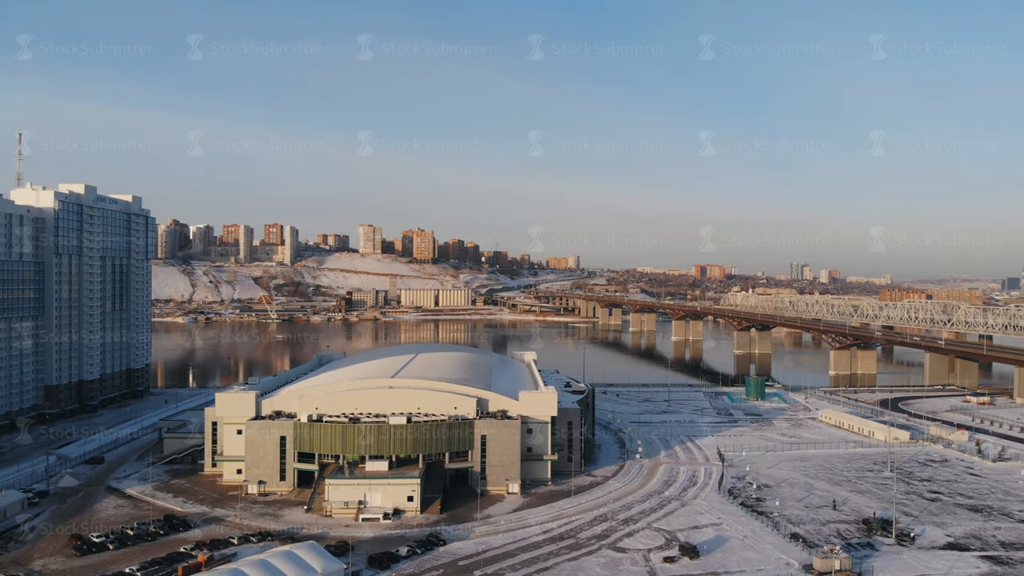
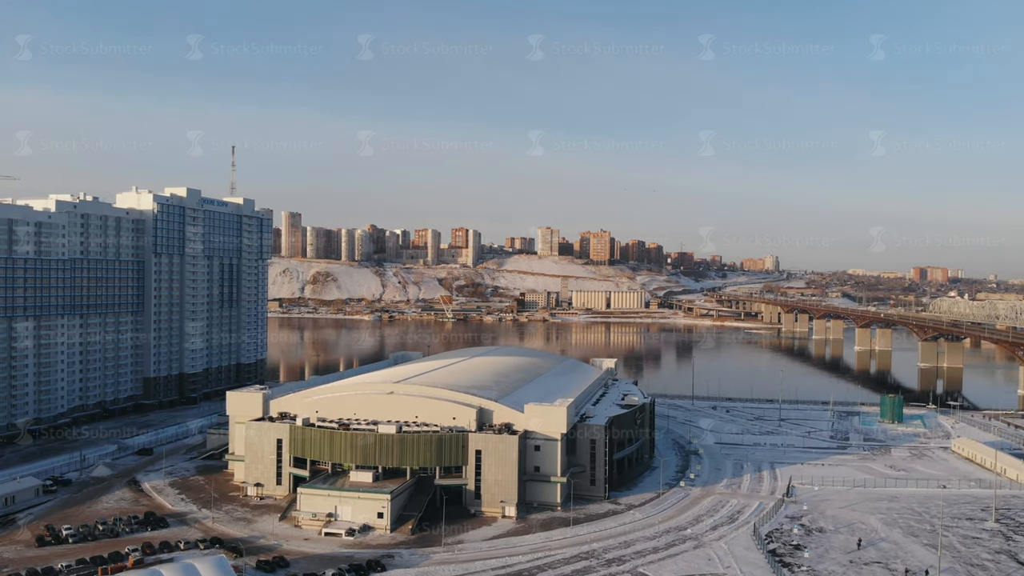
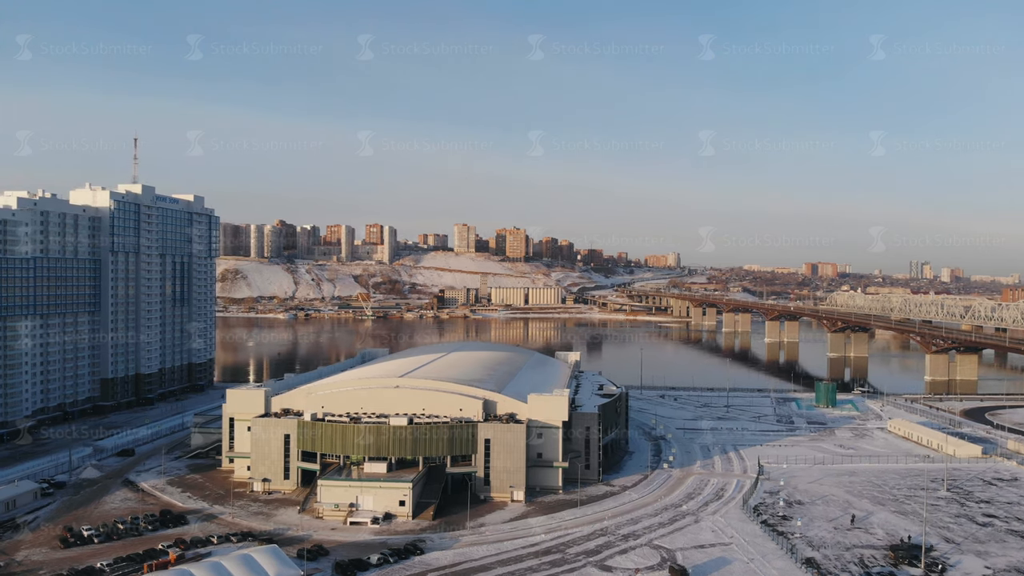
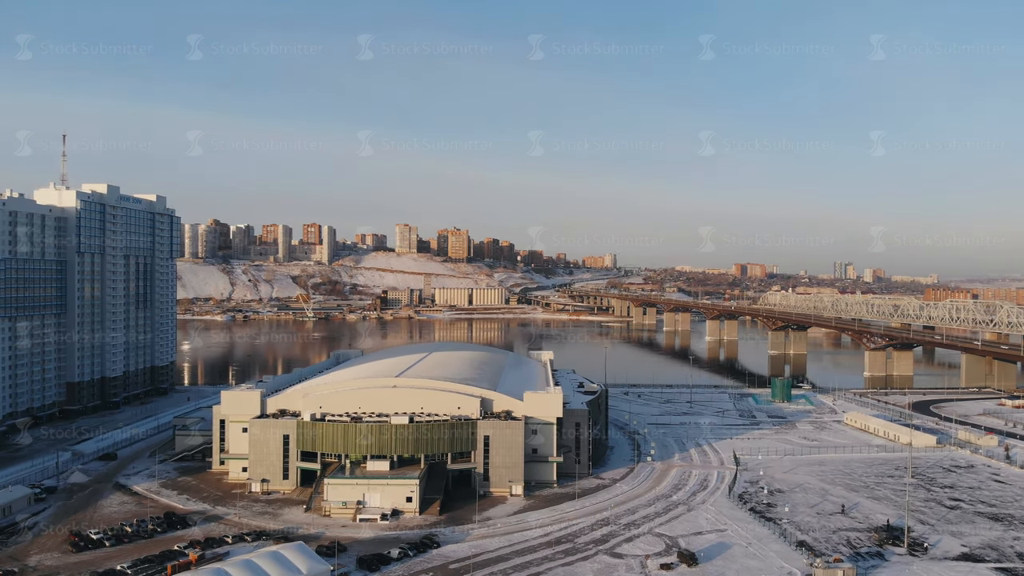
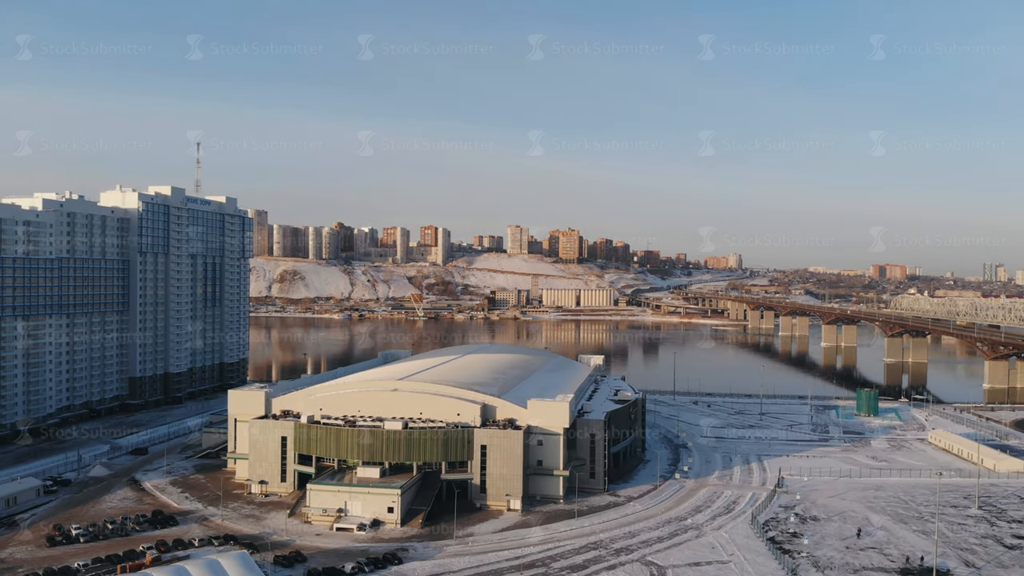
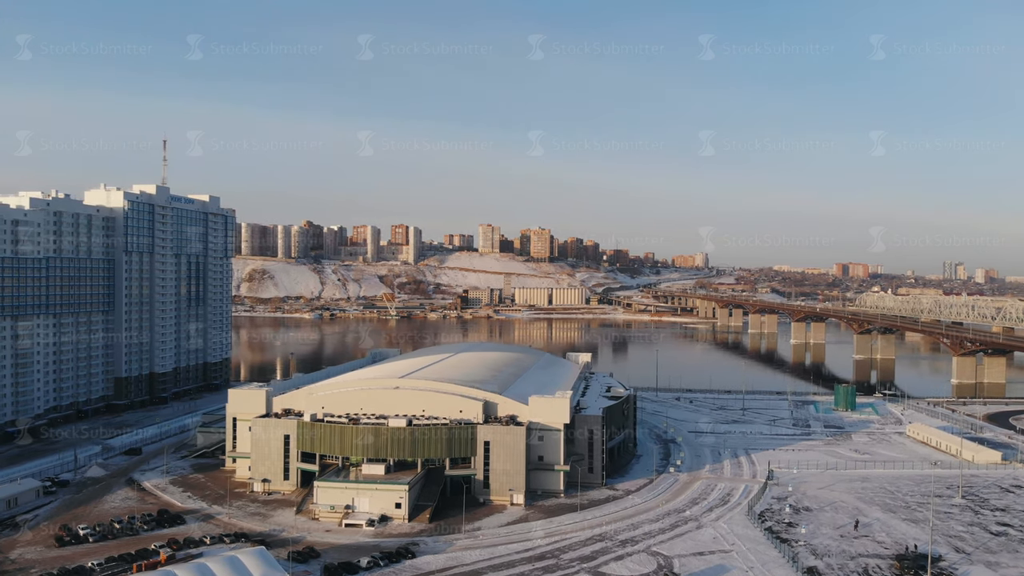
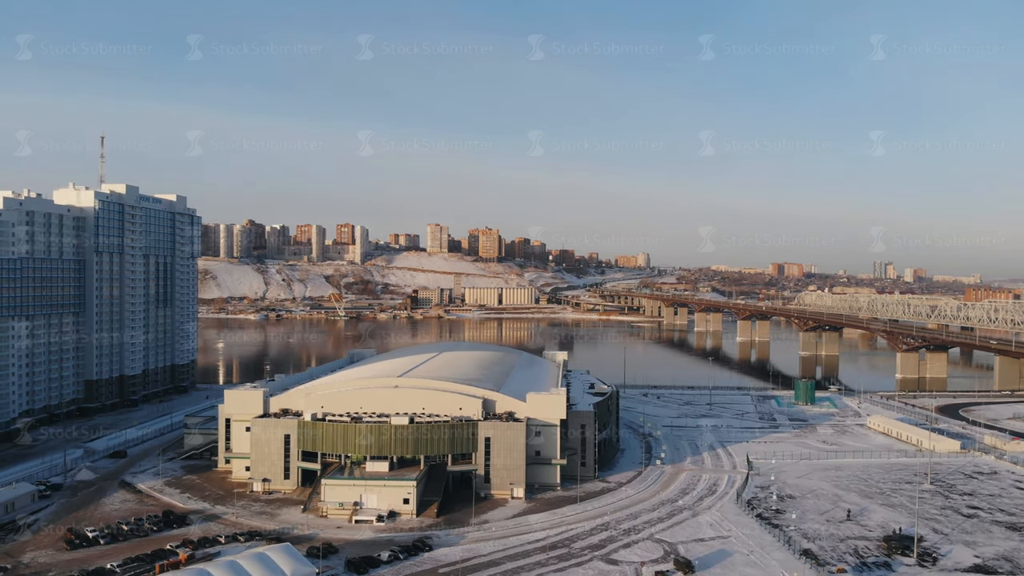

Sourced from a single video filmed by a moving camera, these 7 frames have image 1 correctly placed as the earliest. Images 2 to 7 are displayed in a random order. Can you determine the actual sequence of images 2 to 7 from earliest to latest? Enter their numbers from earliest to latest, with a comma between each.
4, 7, 3, 6, 5, 2
